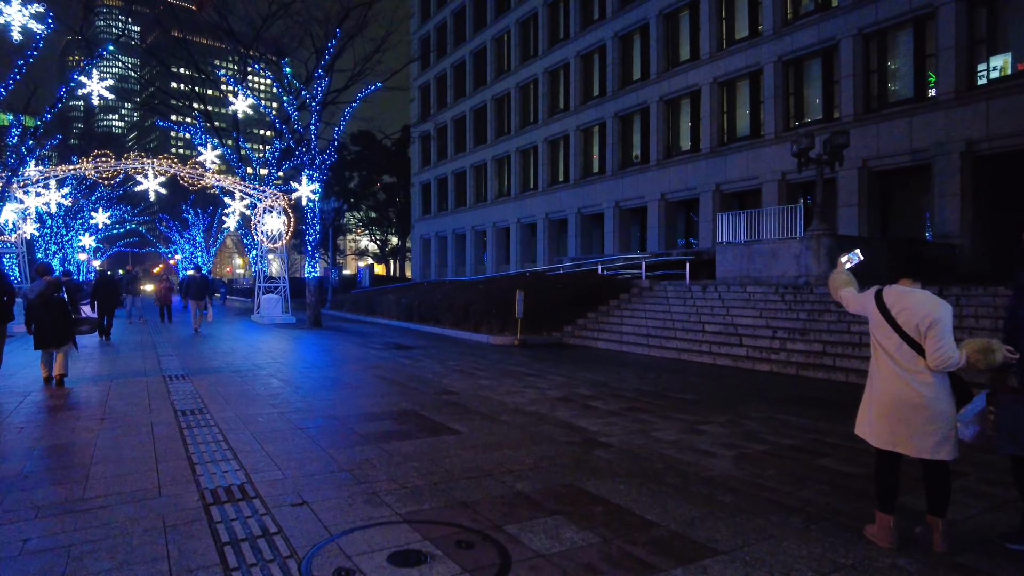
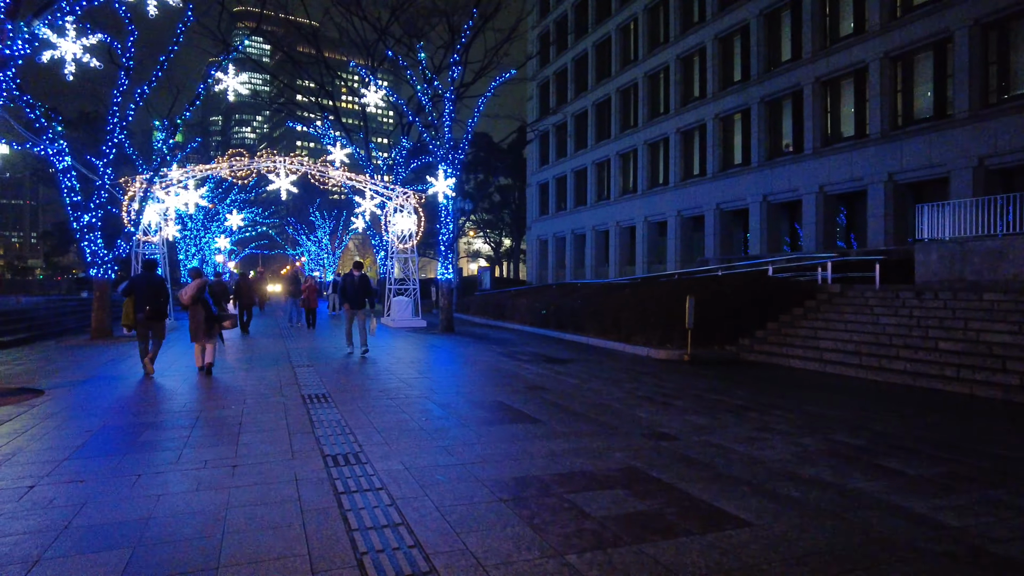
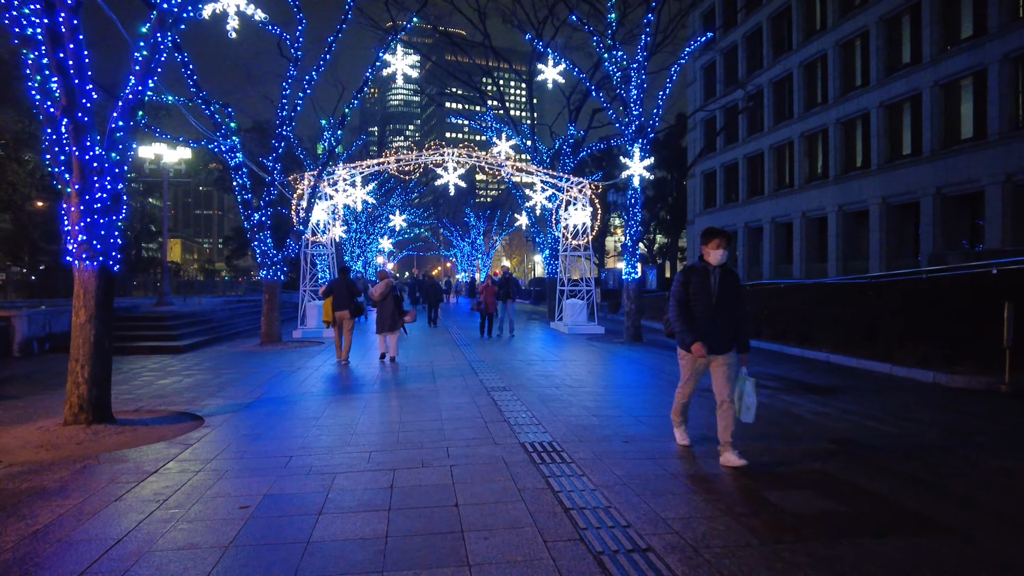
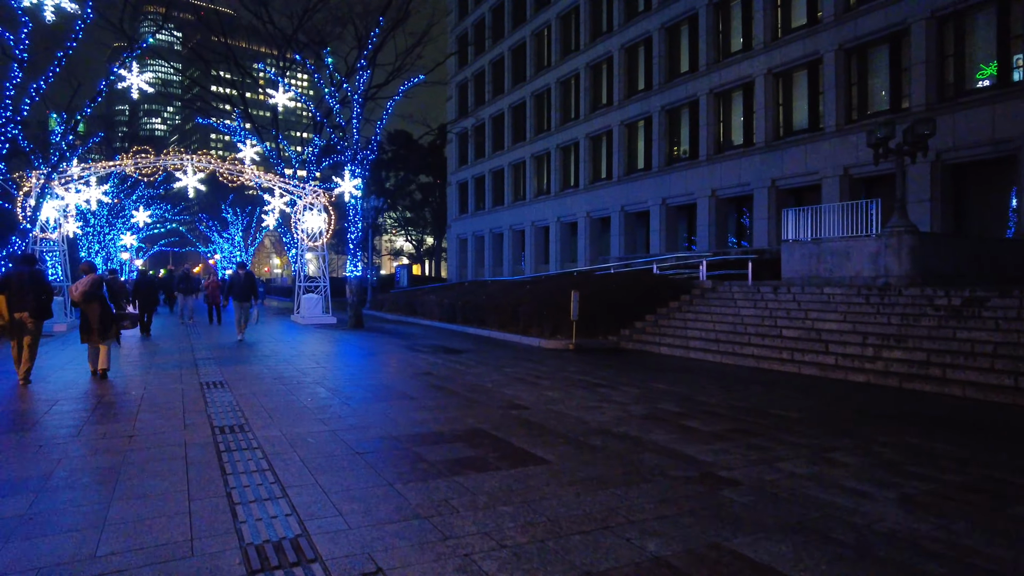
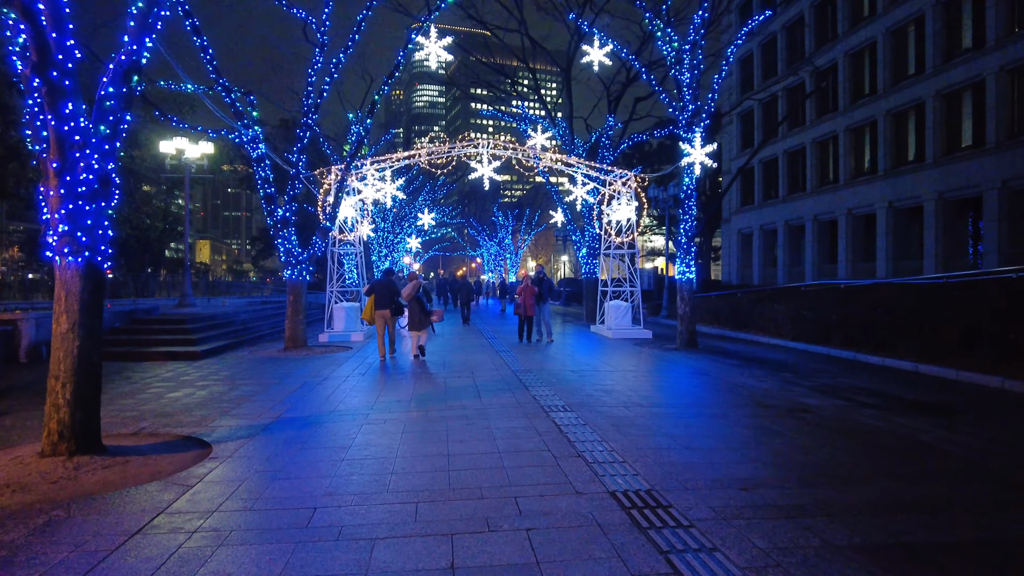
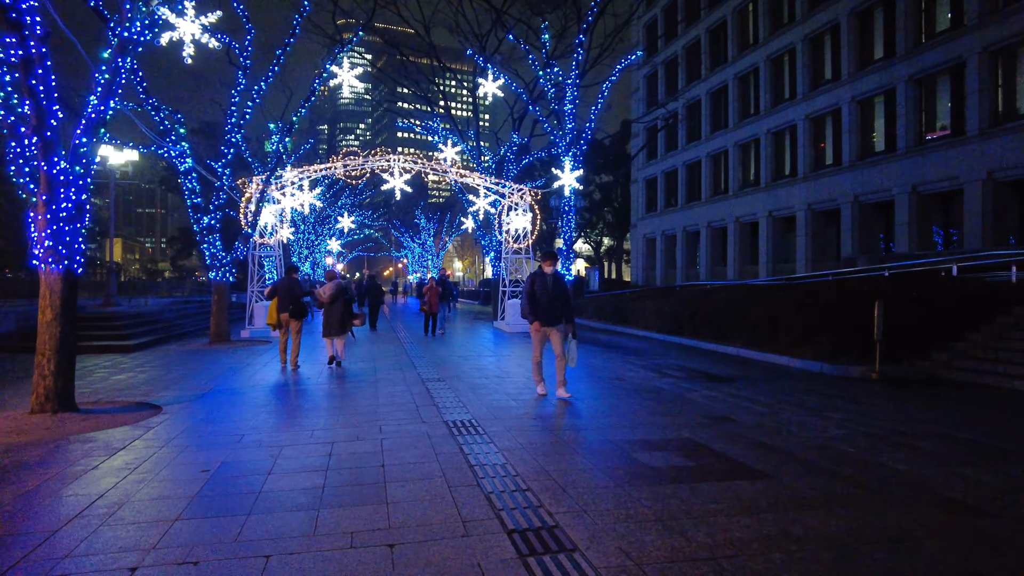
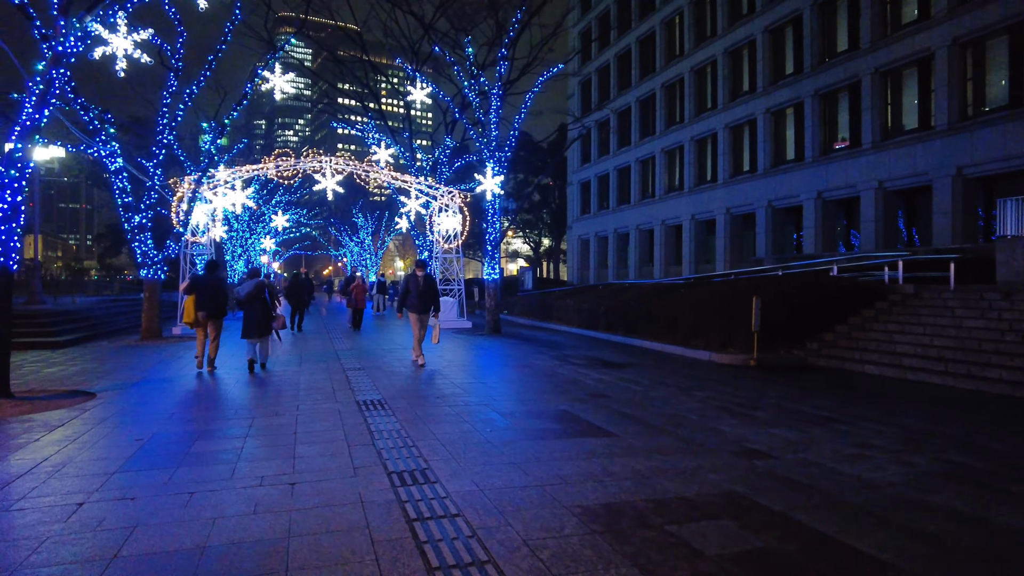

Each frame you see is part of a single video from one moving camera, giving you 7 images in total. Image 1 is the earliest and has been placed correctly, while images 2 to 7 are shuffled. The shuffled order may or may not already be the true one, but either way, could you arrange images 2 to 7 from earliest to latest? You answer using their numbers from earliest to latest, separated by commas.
4, 2, 7, 6, 3, 5
